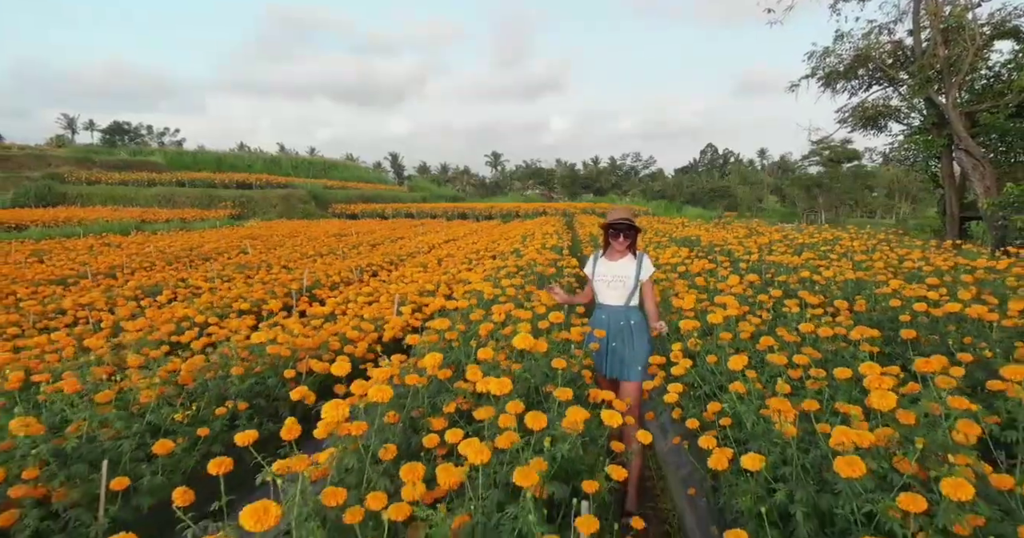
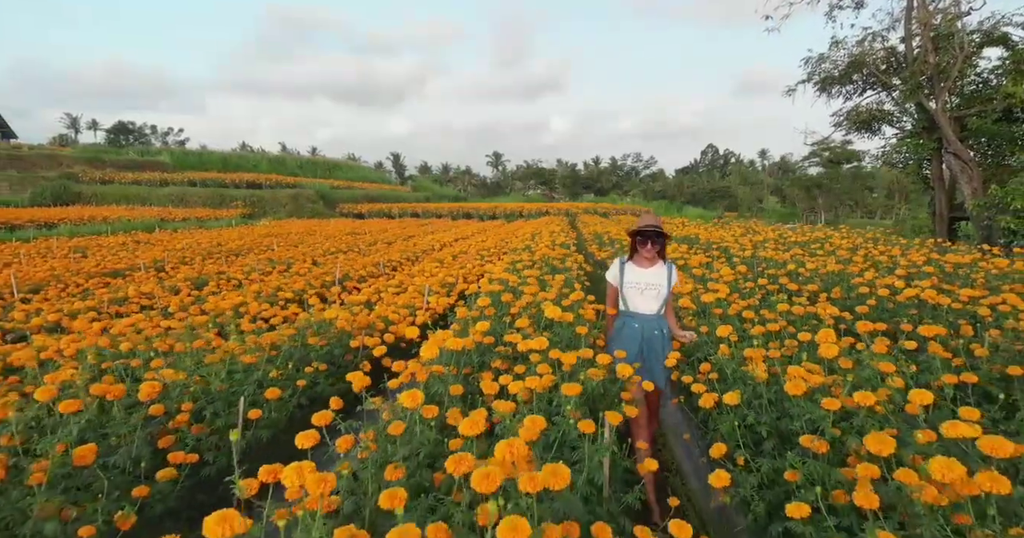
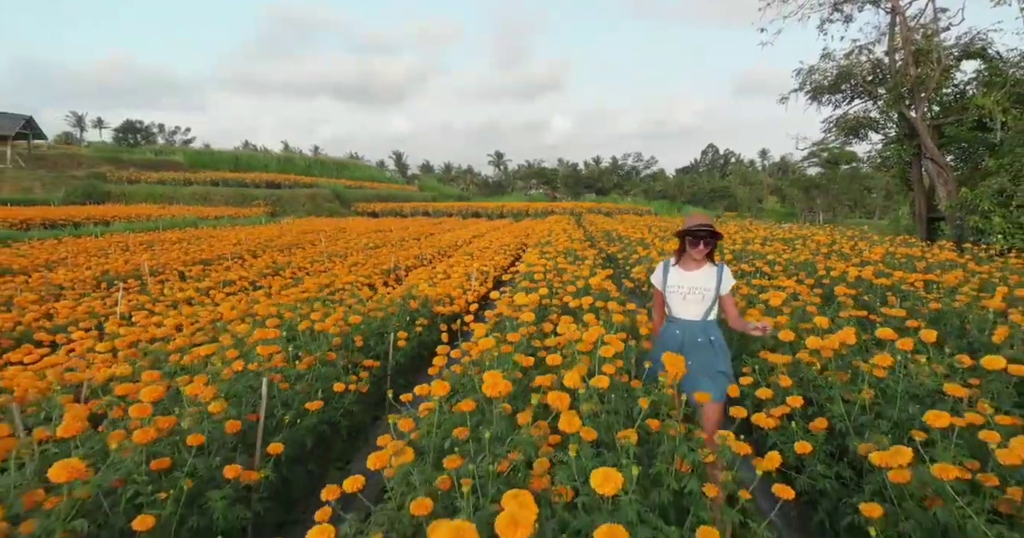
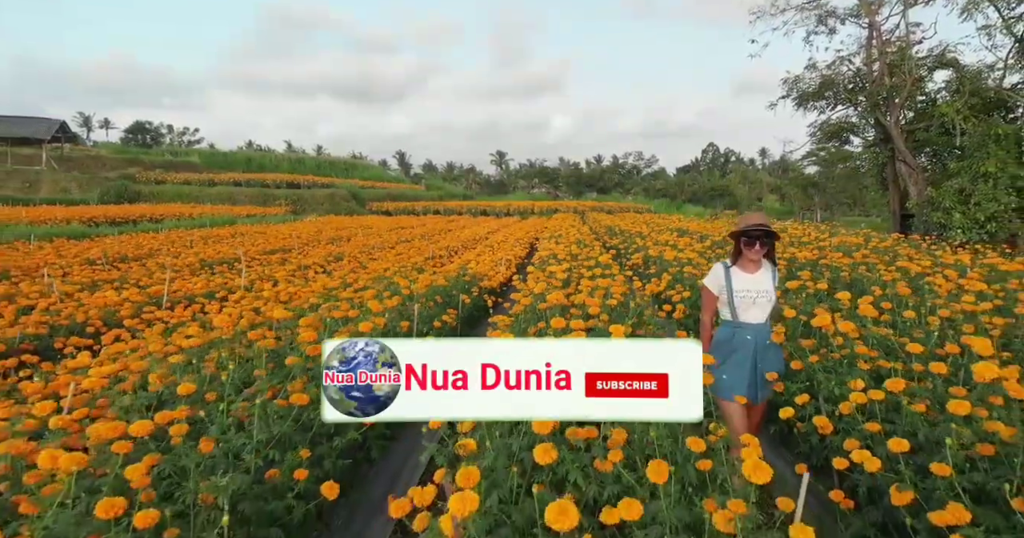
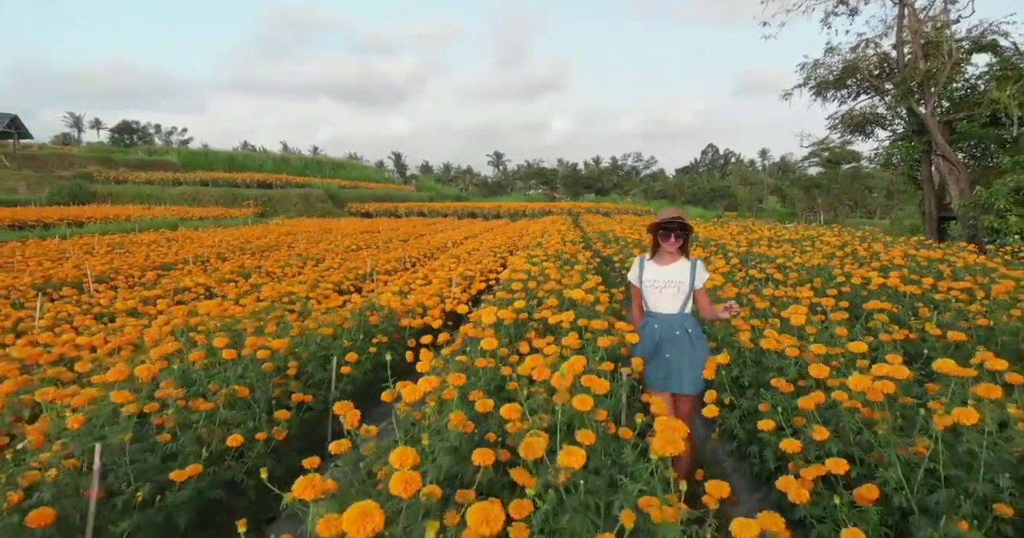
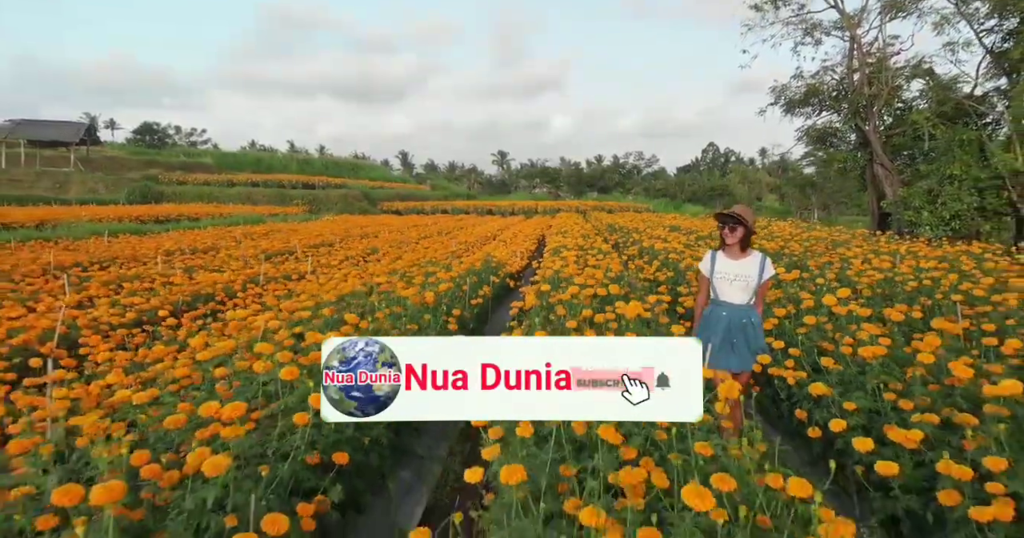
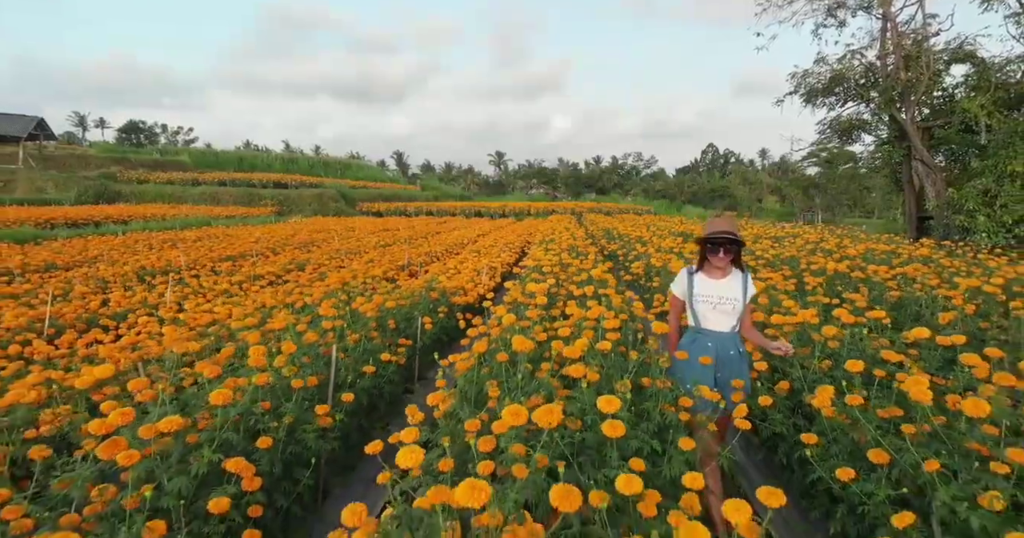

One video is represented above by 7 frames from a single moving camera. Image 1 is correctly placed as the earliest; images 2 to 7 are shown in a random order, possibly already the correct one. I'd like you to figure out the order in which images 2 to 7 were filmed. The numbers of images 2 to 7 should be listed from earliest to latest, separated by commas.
2, 5, 3, 7, 4, 6
